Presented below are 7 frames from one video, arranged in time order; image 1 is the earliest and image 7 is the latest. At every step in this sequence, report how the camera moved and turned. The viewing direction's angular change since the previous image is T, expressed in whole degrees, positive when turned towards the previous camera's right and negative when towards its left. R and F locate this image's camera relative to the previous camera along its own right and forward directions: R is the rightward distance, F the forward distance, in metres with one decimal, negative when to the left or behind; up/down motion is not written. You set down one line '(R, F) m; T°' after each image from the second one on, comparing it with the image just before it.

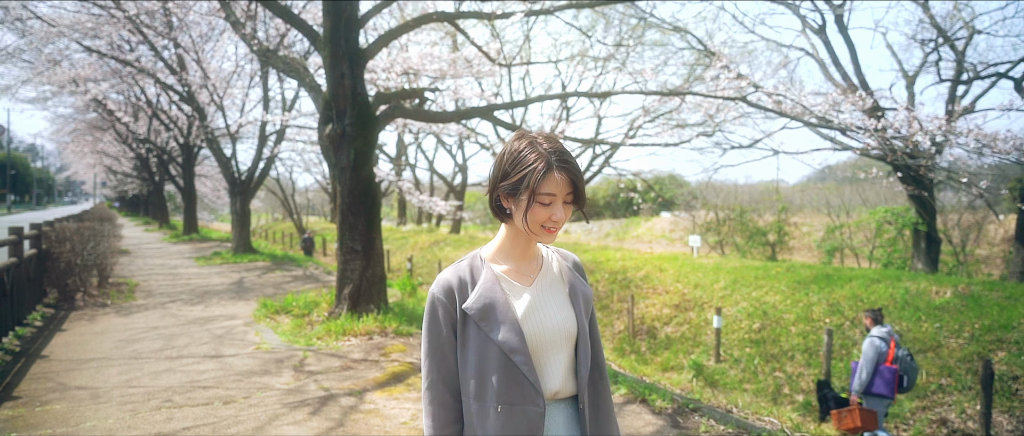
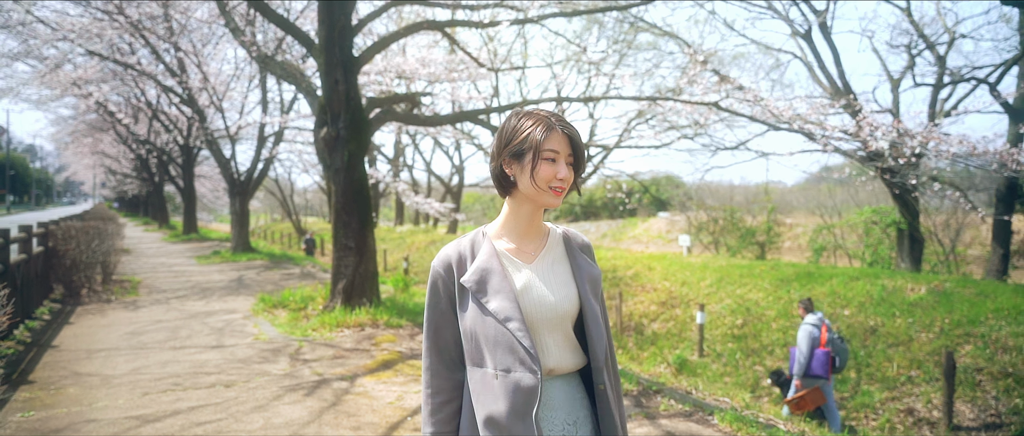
(+0.1, -0.3) m; 0°
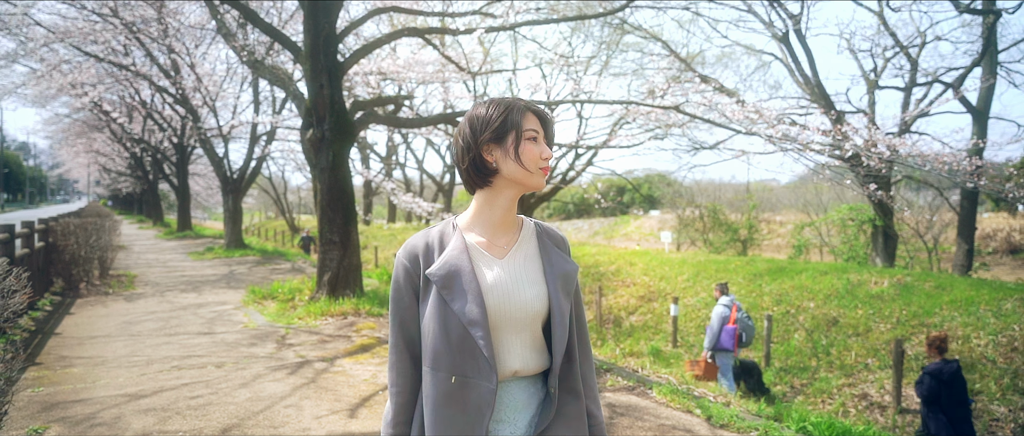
(+0.2, -0.4) m; 0°
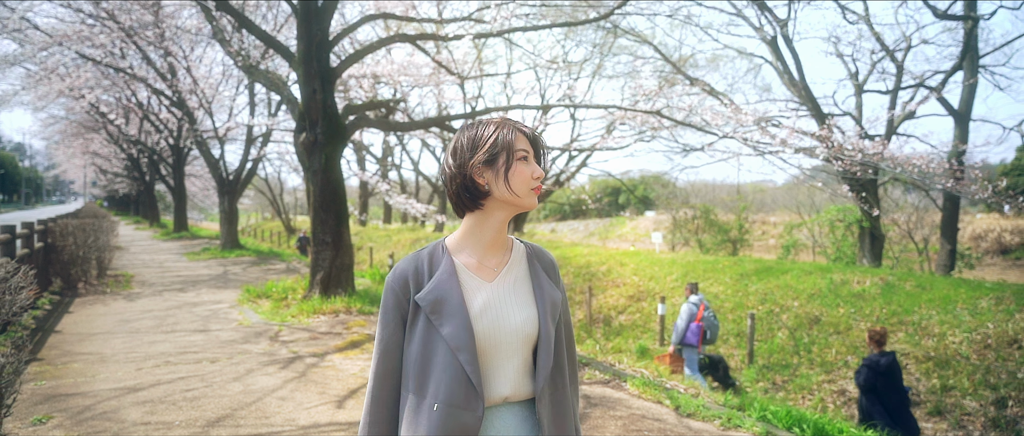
(+0.1, -0.2) m; 0°
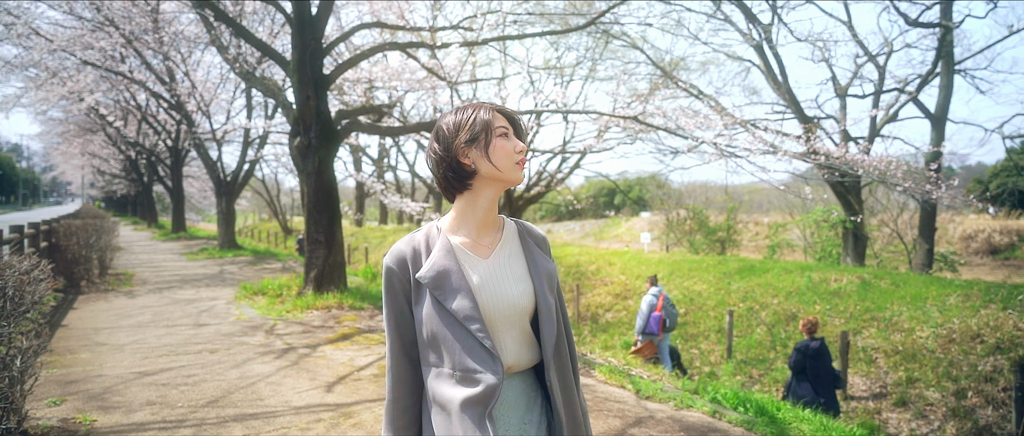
(+0.1, -0.3) m; 0°
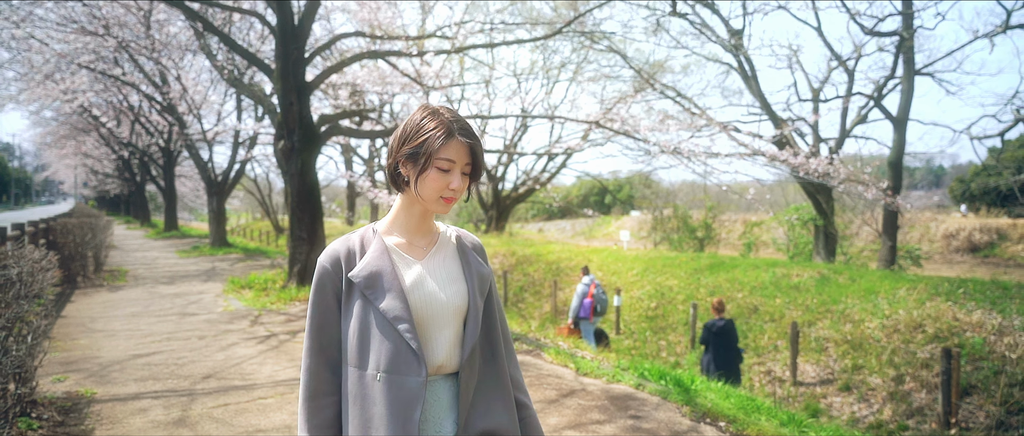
(+0.3, -0.5) m; +1°
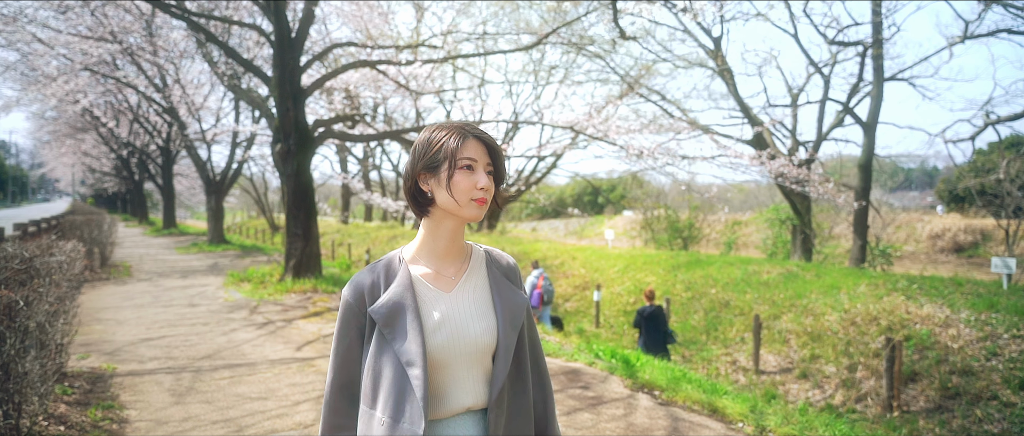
(+0.2, -0.5) m; 0°
